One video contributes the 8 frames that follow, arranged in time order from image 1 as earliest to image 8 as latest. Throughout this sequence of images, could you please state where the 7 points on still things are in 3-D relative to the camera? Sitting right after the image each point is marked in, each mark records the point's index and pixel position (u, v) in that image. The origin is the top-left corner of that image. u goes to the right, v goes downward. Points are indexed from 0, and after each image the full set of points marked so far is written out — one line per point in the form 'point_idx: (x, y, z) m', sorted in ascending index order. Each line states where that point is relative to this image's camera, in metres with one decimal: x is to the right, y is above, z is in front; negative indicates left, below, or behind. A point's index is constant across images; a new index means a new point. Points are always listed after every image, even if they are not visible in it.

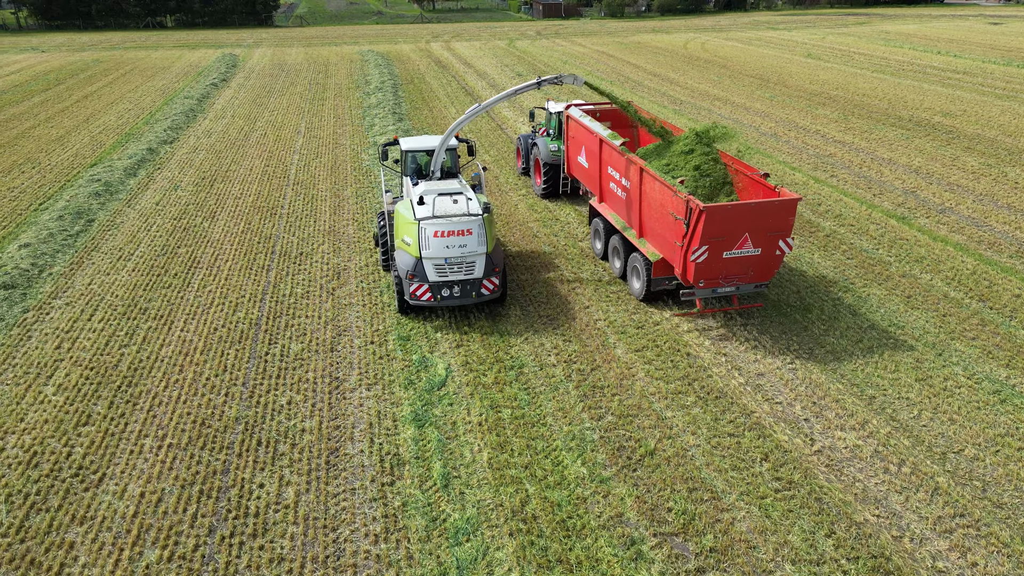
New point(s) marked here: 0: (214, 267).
0: (-4.2, +0.3, +10.2) m
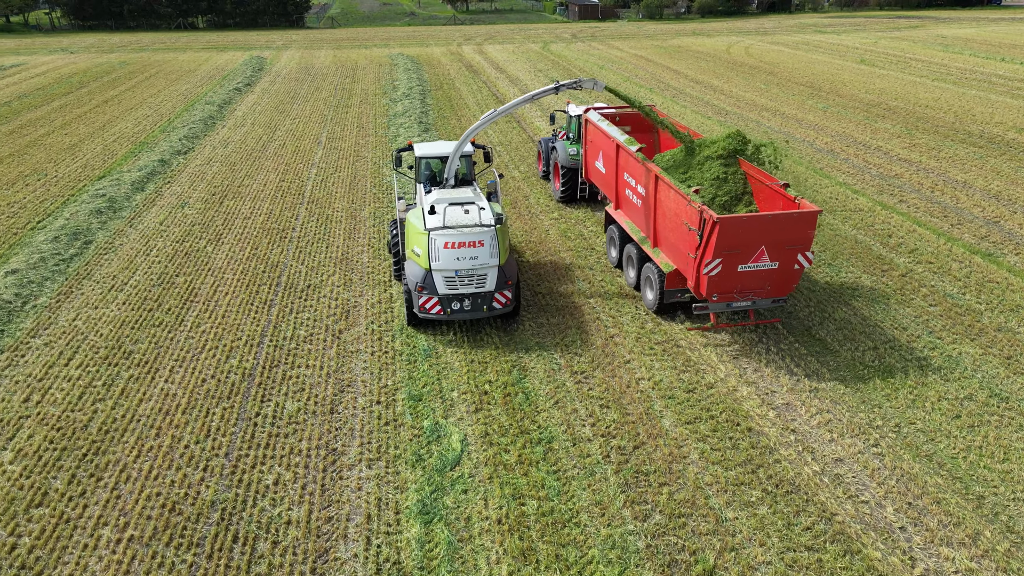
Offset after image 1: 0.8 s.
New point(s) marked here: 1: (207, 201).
0: (-3.8, -0.2, +9.2) m
1: (-5.5, +1.5, +12.9) m
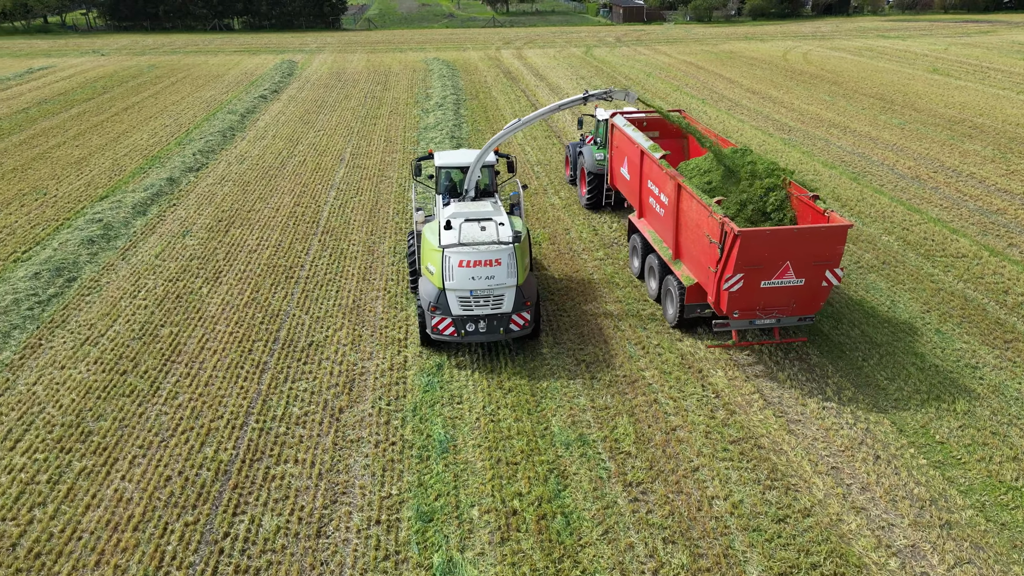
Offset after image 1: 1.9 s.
0: (-3.4, -0.8, +7.9) m
1: (-4.8, +0.9, +11.6) m
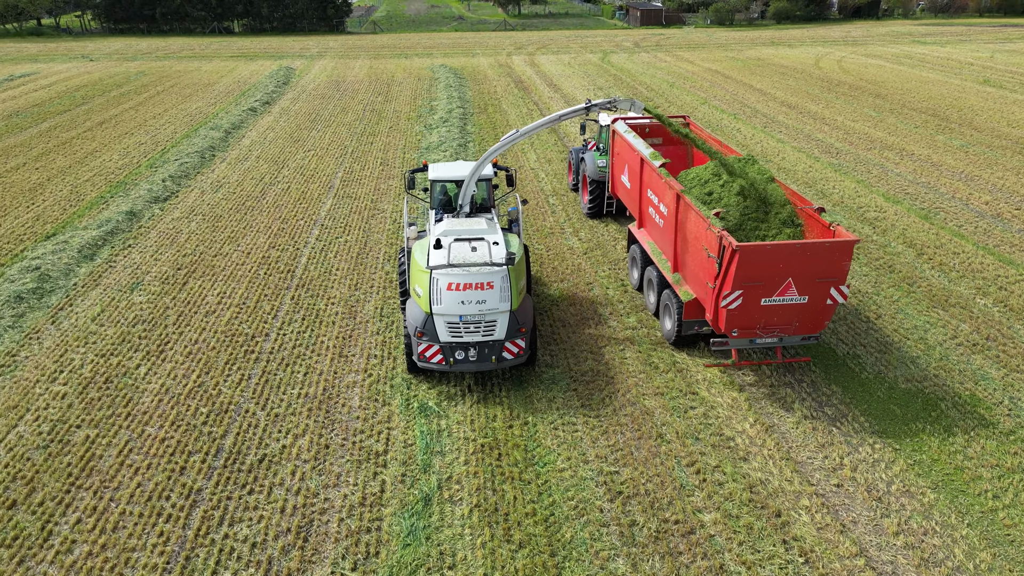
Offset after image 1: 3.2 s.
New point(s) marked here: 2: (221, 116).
0: (-3.3, -1.7, +6.0) m
1: (-4.7, +0.1, +9.8) m
2: (-7.8, +4.6, +19.4) m
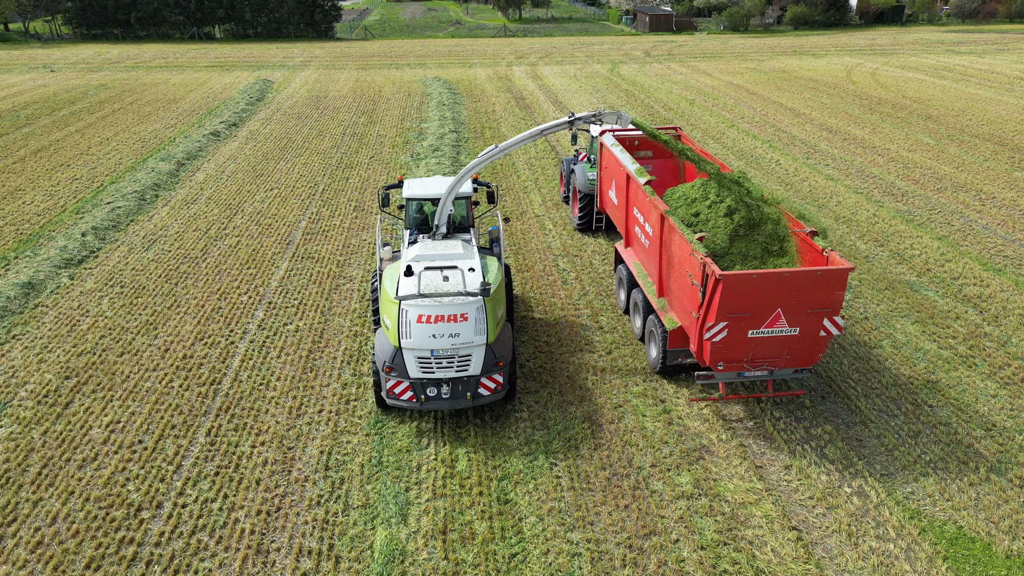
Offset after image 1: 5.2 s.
0: (-3.3, -2.9, +3.4) m
1: (-4.7, -1.1, +7.2) m
2: (-7.8, +3.4, +16.9) m
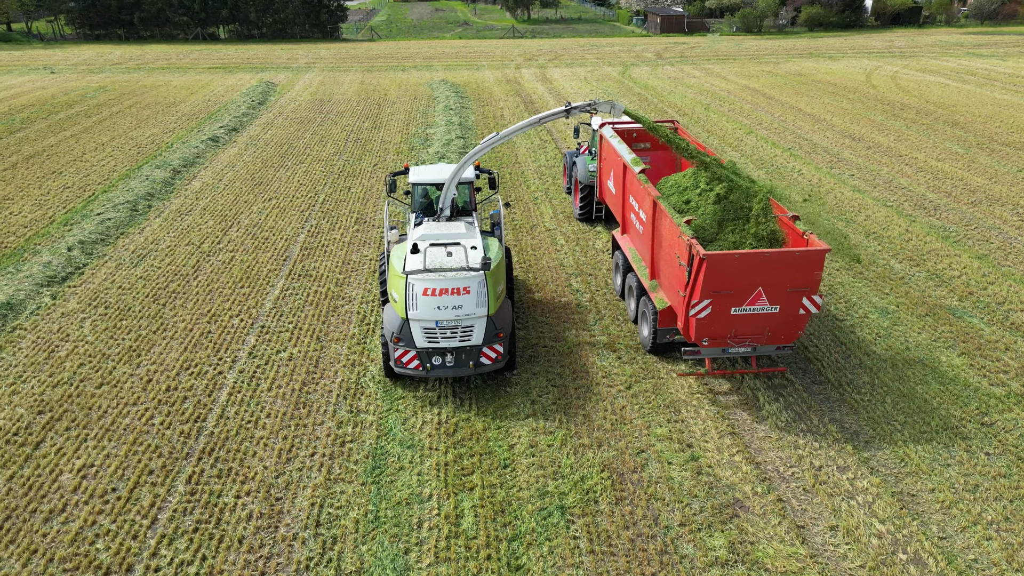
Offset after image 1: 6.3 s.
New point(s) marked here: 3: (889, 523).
0: (-3.3, -3.1, +2.8) m
1: (-4.6, -1.4, +6.6) m
2: (-7.6, +3.1, +16.3) m
3: (+2.9, -1.8, +5.5) m
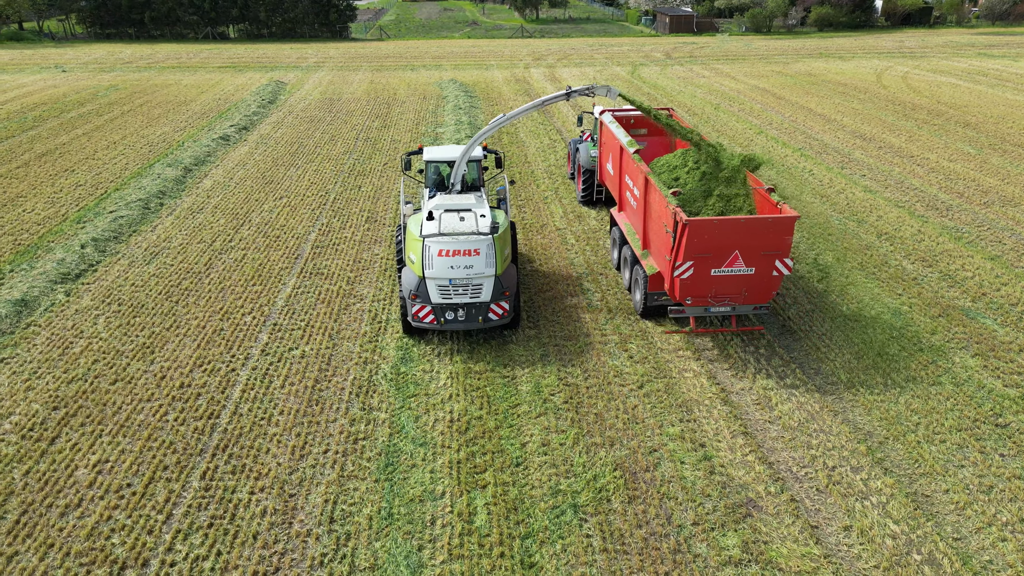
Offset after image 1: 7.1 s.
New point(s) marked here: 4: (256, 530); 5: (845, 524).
0: (-3.2, -3.1, +2.9) m
1: (-4.5, -1.4, +6.7) m
2: (-7.4, +3.2, +16.4) m
3: (+3.0, -1.8, +5.5) m
4: (-1.9, -1.8, +5.6) m
5: (+2.5, -1.8, +5.5) m
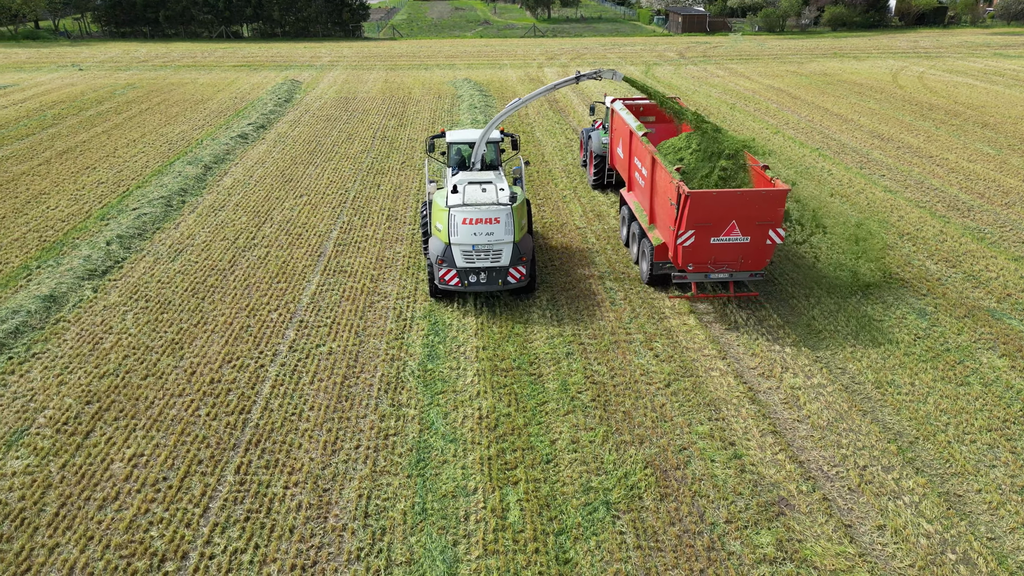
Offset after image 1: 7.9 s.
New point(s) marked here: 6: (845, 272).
0: (-3.0, -3.1, +2.9) m
1: (-4.2, -1.3, +6.8) m
2: (-7.0, +3.3, +16.5) m
3: (+3.2, -1.8, +5.5) m
4: (-1.7, -1.8, +5.6) m
5: (+2.8, -1.8, +5.5) m
6: (+4.5, +0.2, +9.7) m
